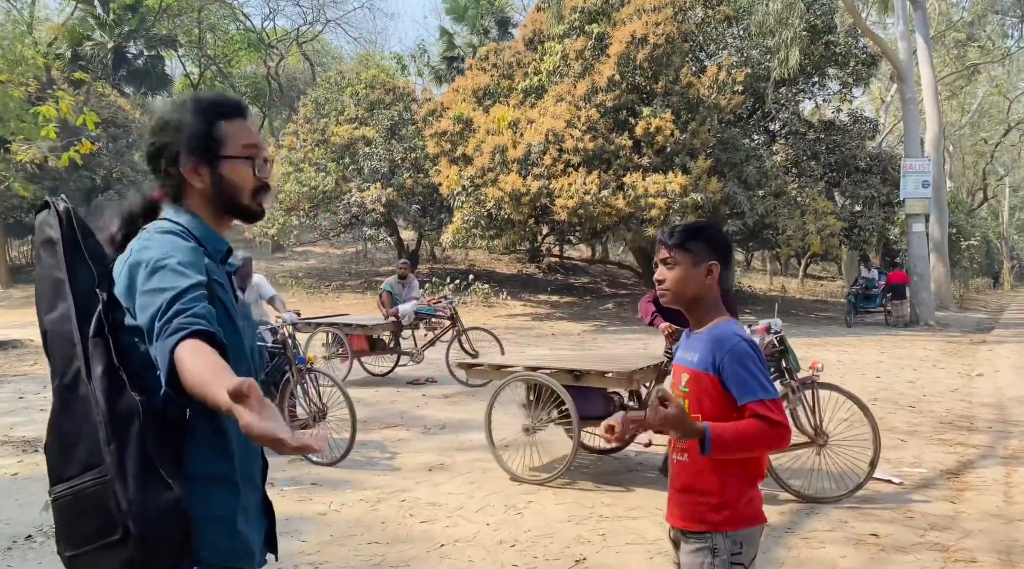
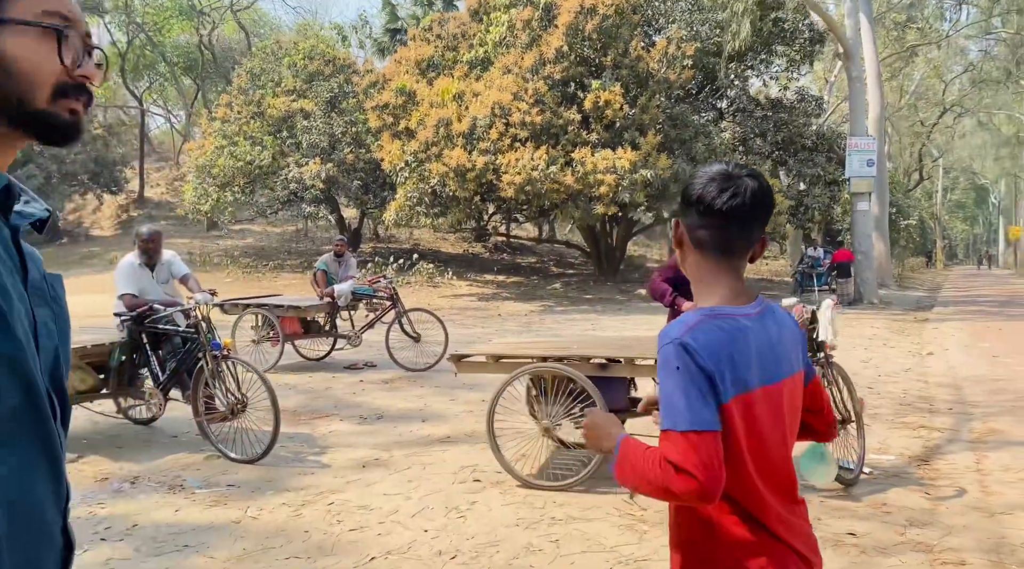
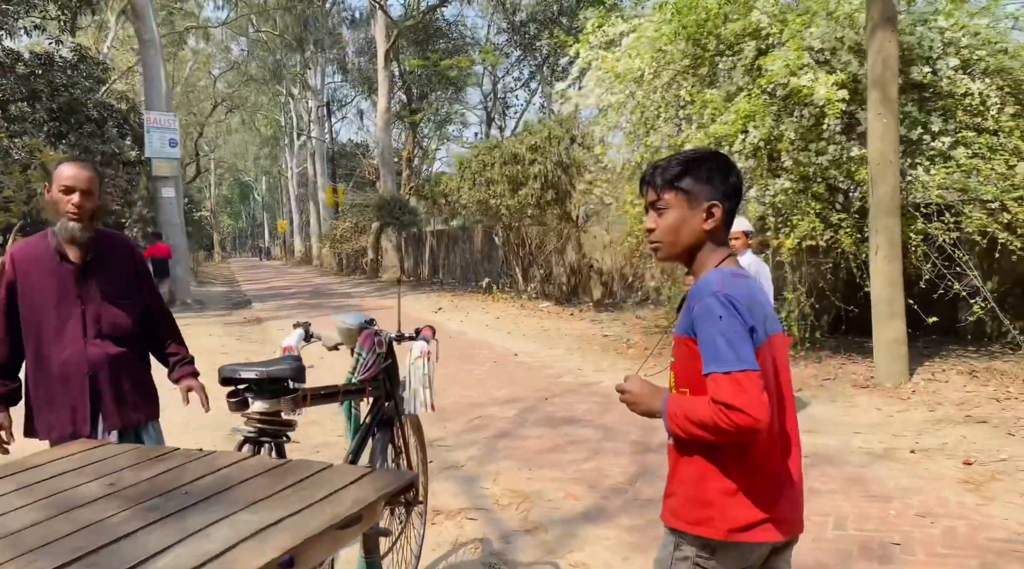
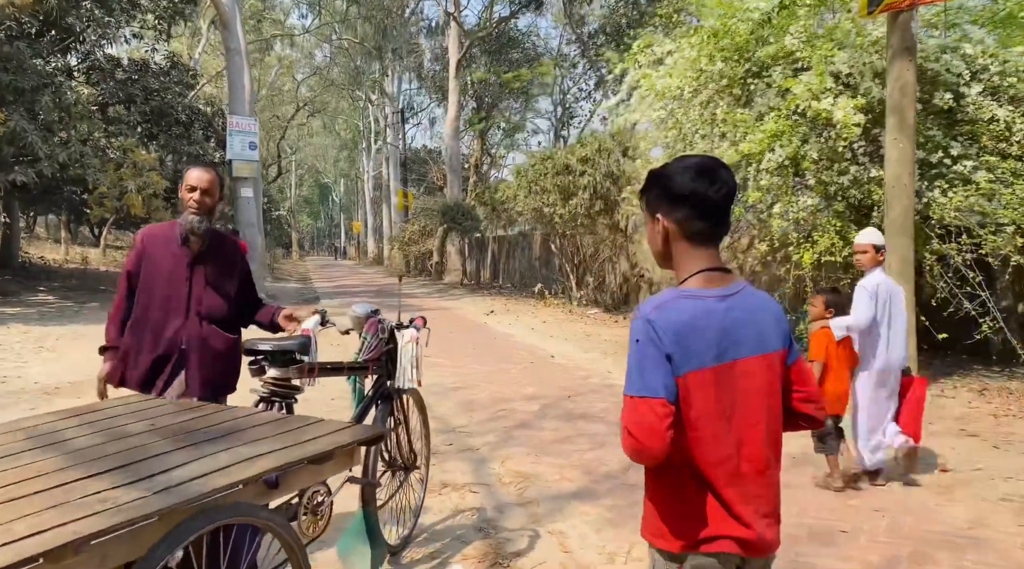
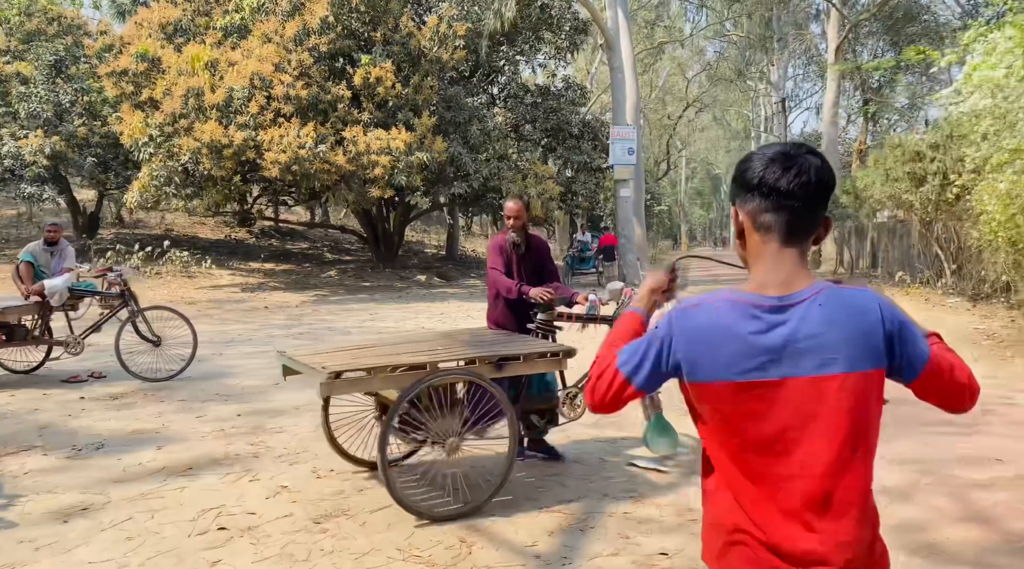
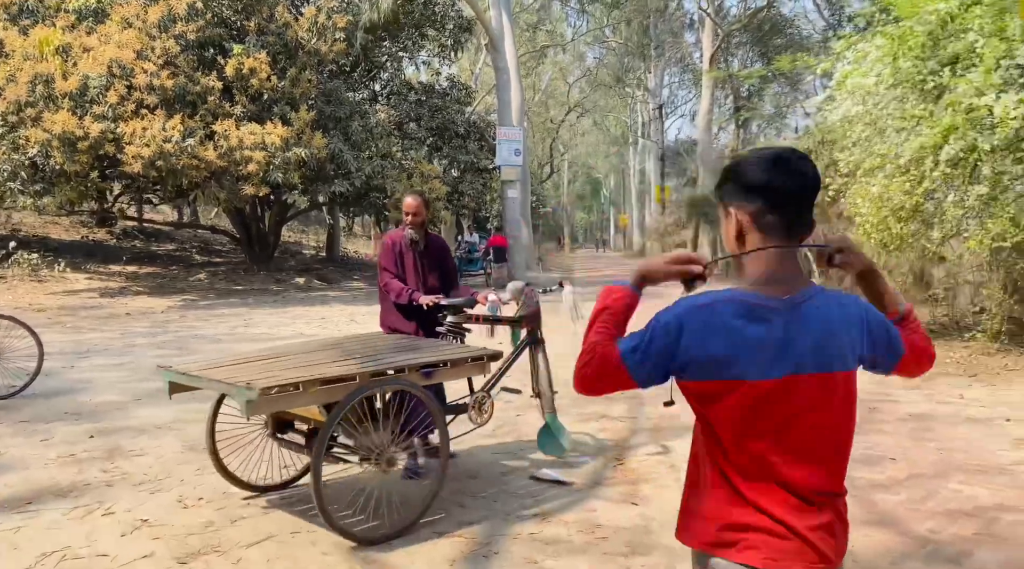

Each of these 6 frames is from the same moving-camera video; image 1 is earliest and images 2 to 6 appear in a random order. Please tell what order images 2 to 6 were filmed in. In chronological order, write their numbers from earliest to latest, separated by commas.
2, 5, 6, 4, 3
